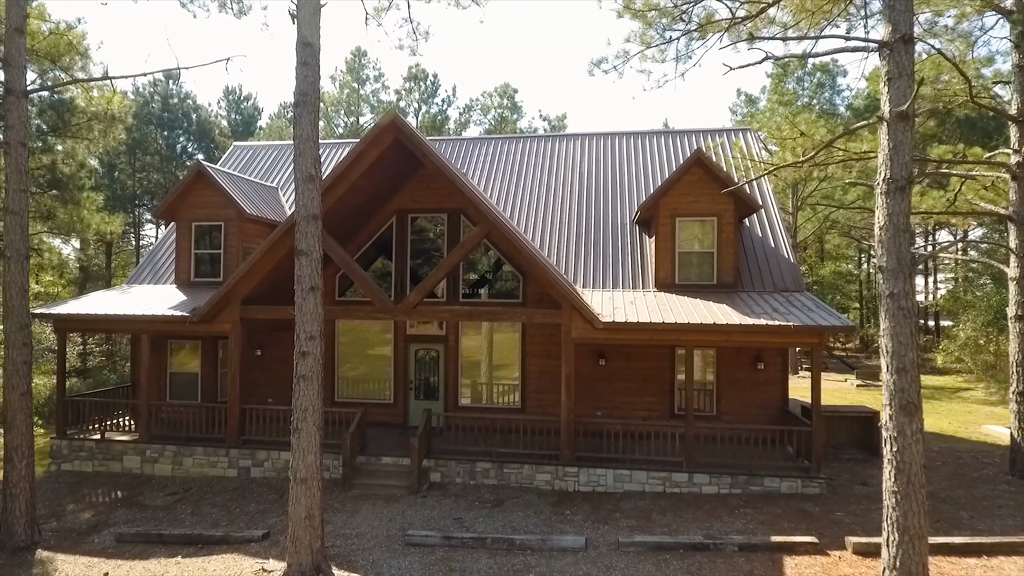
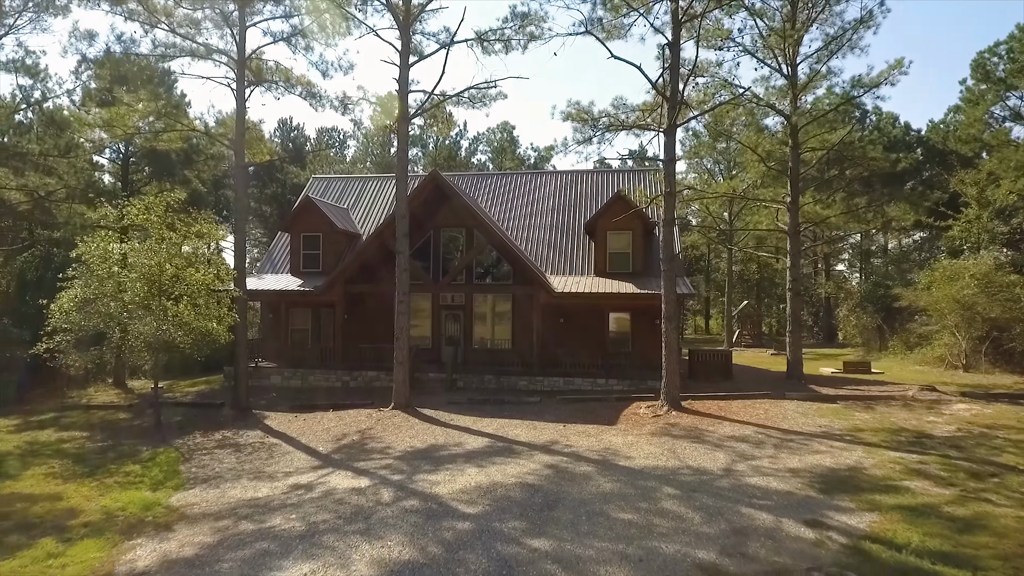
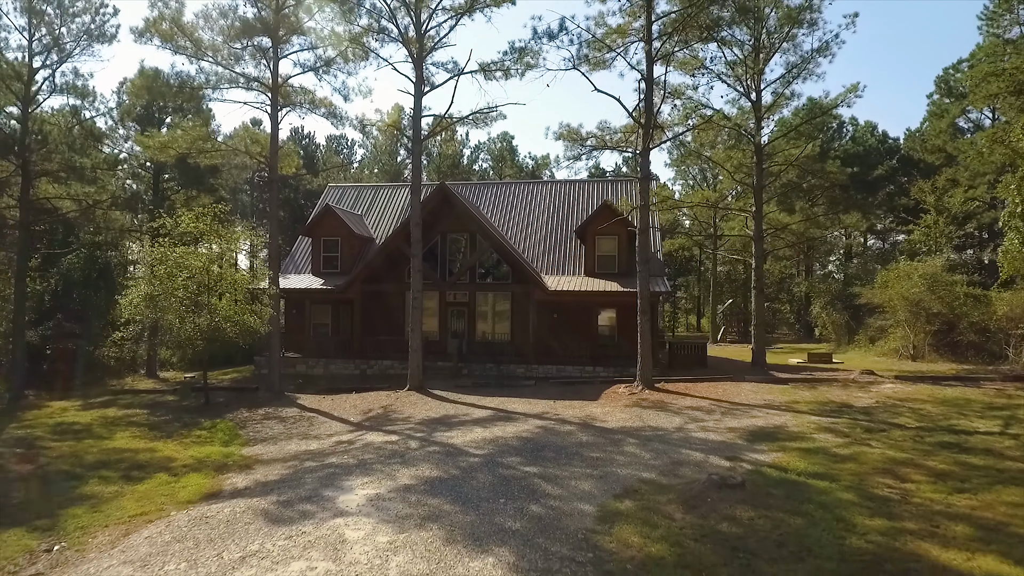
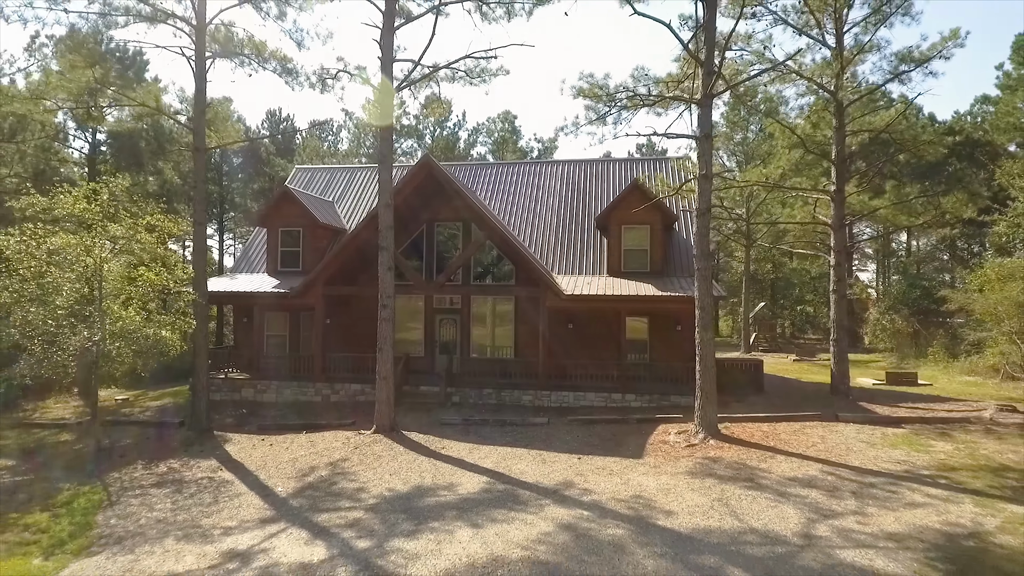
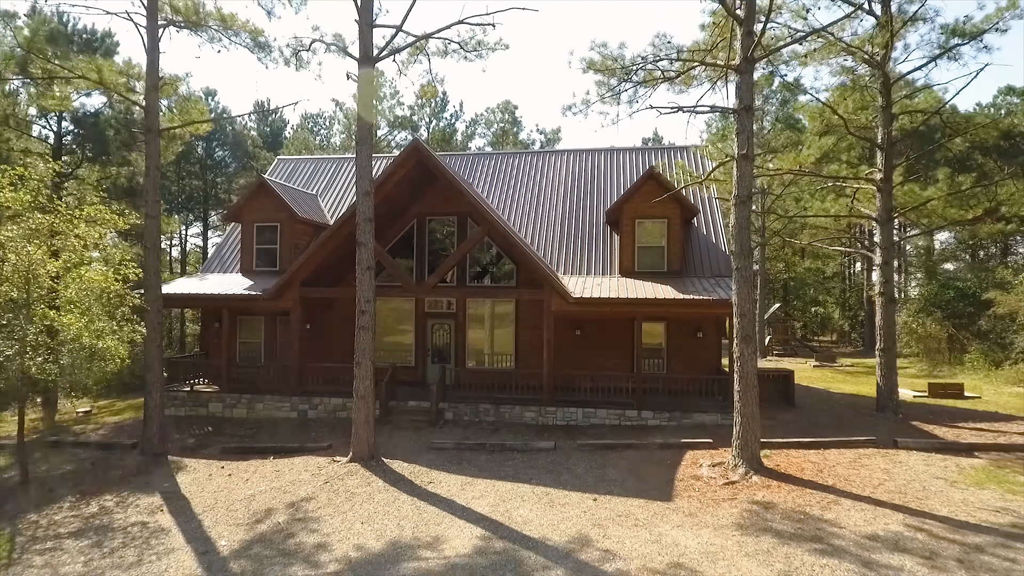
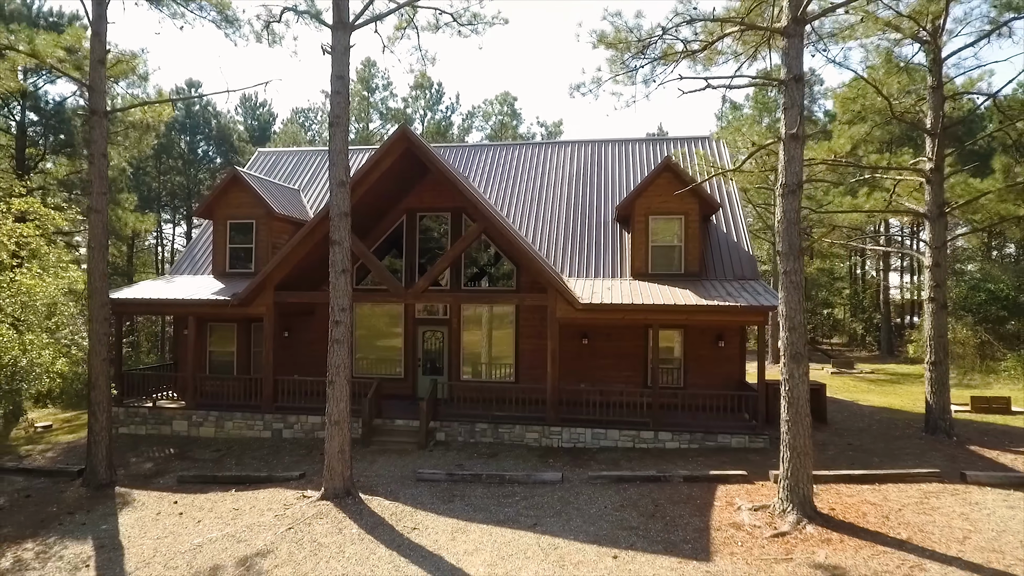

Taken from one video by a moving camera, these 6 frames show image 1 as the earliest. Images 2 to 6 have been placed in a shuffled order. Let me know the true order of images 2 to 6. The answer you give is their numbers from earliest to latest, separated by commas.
6, 5, 4, 2, 3
